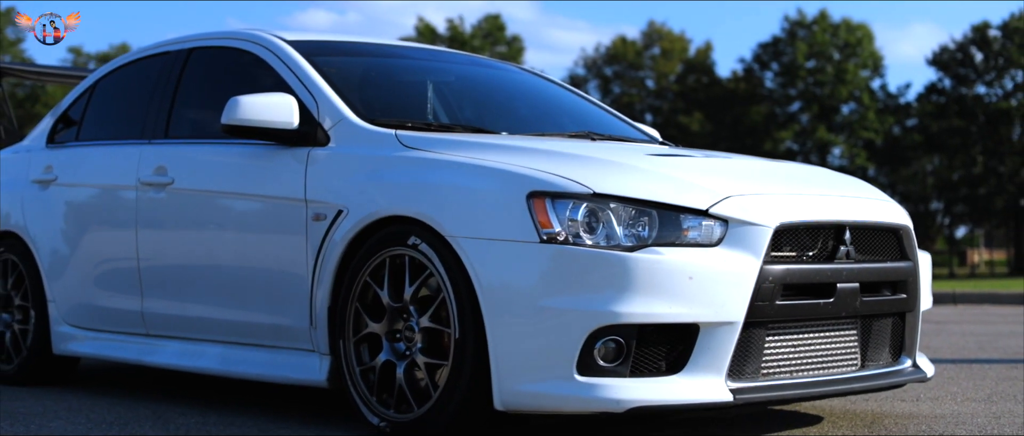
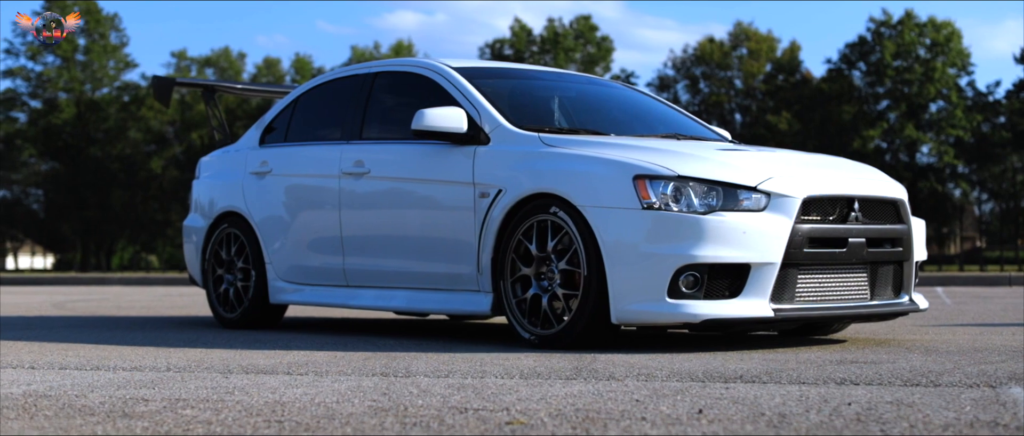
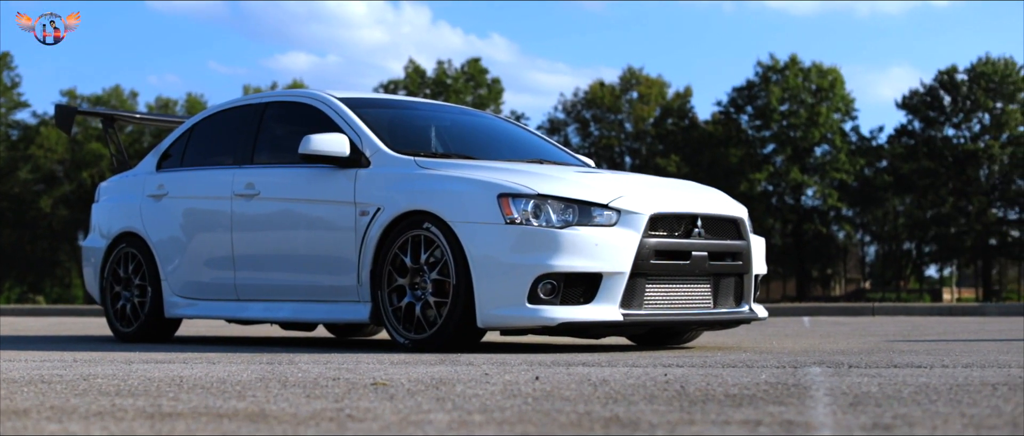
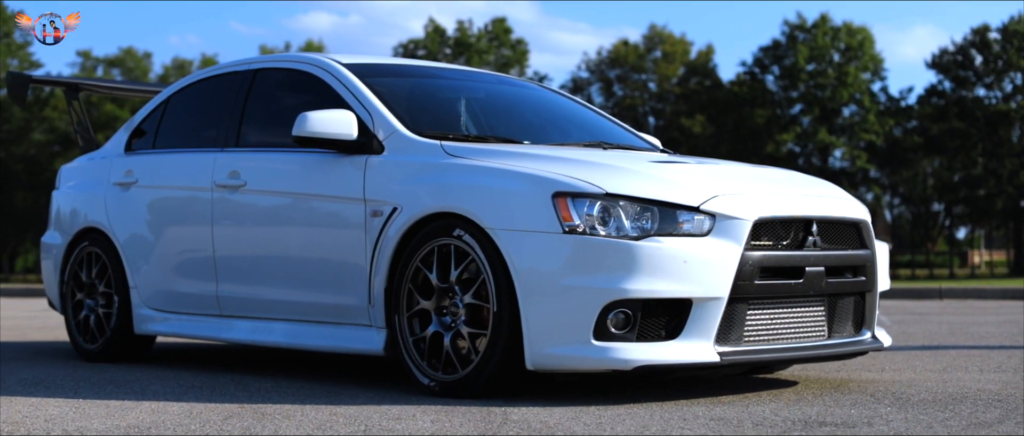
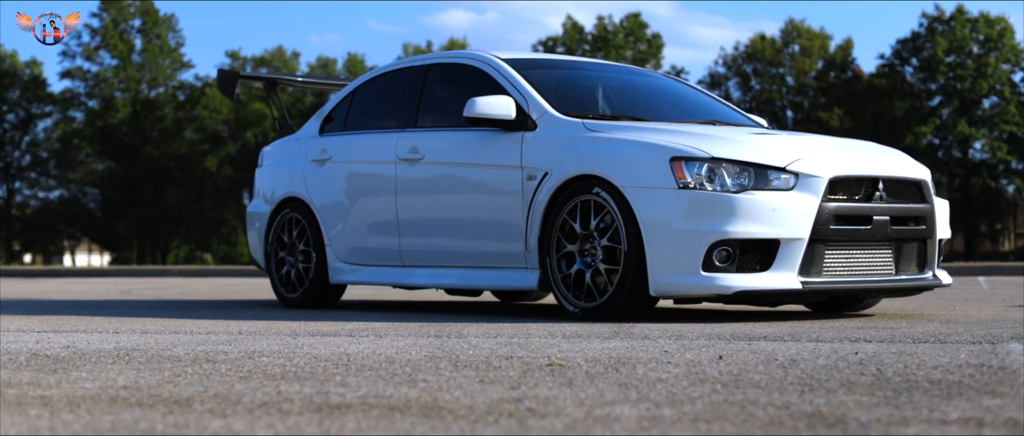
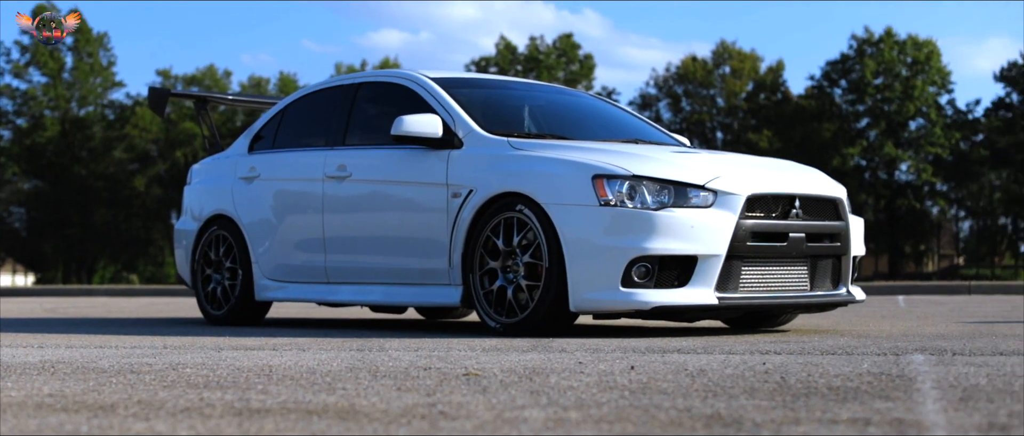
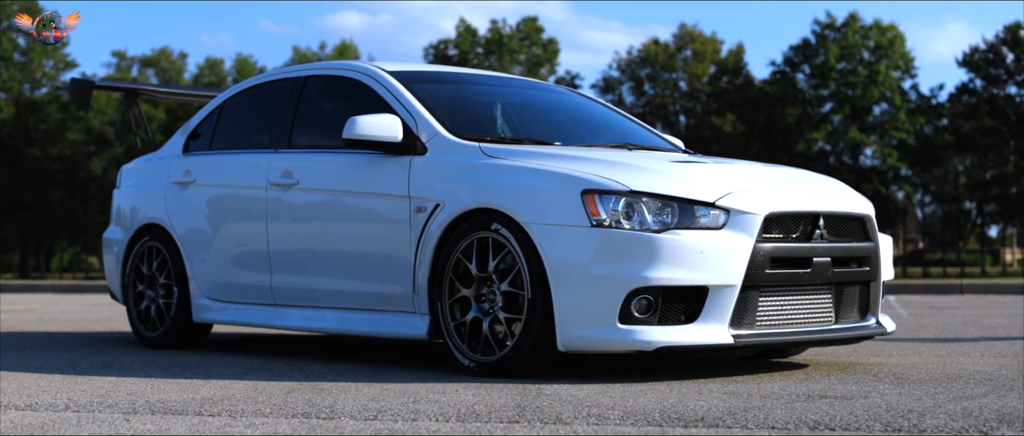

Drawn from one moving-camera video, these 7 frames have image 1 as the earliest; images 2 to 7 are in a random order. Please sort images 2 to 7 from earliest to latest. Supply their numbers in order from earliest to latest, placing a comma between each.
4, 7, 2, 5, 6, 3
